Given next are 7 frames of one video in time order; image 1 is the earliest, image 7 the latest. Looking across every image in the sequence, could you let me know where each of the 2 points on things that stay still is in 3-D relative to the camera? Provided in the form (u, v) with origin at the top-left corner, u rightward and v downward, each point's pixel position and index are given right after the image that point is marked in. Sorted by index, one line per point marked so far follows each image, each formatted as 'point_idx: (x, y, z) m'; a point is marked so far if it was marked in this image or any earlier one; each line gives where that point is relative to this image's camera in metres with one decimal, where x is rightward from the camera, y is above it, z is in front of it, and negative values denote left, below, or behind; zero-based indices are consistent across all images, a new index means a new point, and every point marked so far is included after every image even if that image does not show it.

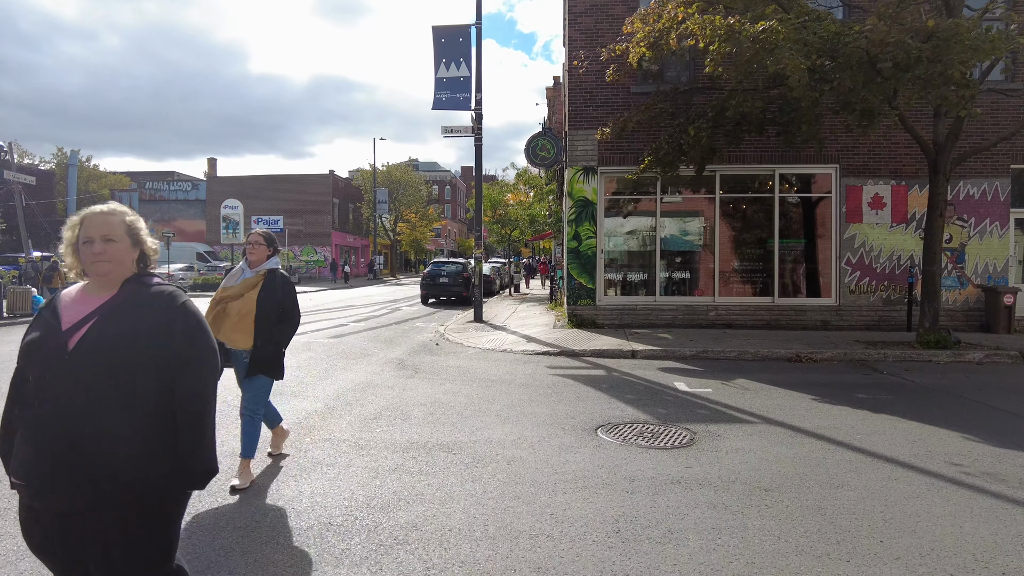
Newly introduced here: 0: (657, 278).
0: (+3.0, +0.2, +13.9) m
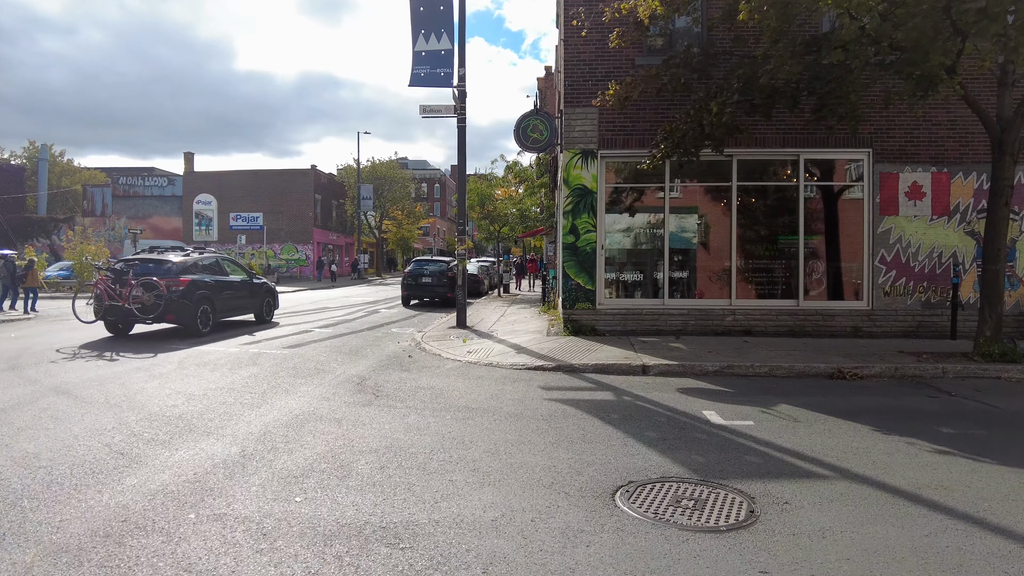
0: (+2.8, +0.2, +12.2) m
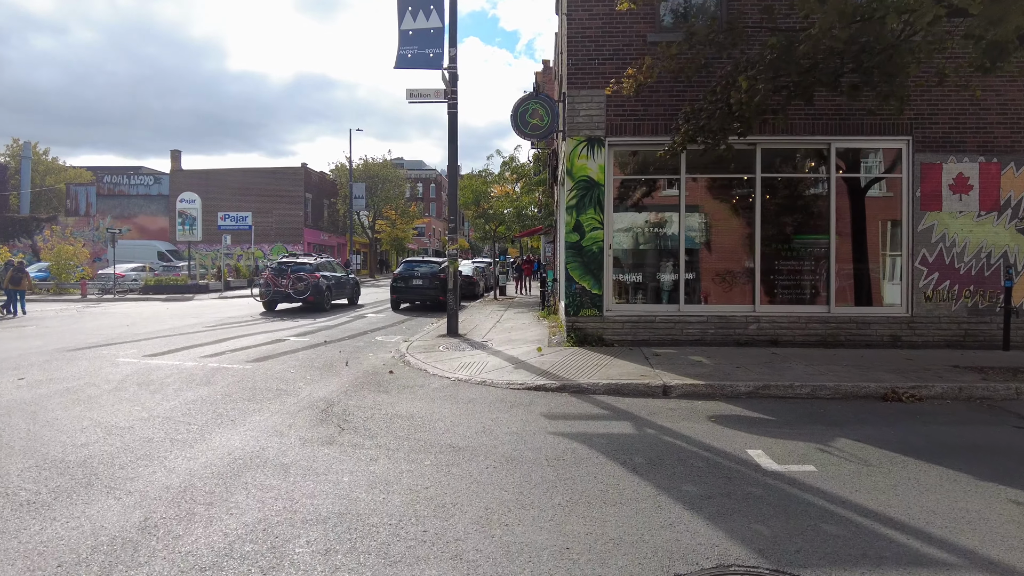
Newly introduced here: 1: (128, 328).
0: (+2.7, +0.1, +10.9) m
1: (-8.2, -0.8, +14.1) m
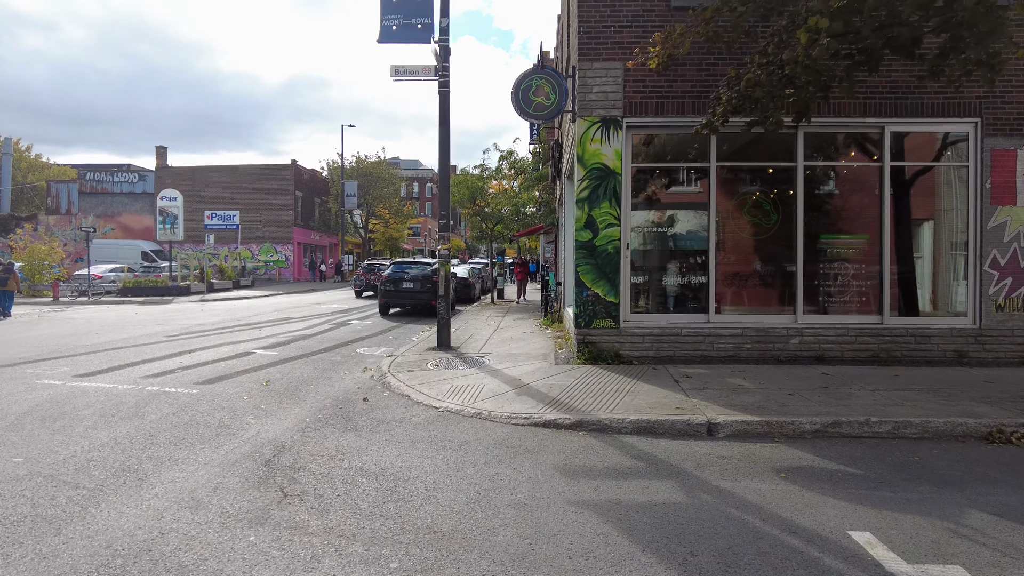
0: (+2.7, 0.0, +9.3) m
1: (-8.2, -0.9, +12.5) m
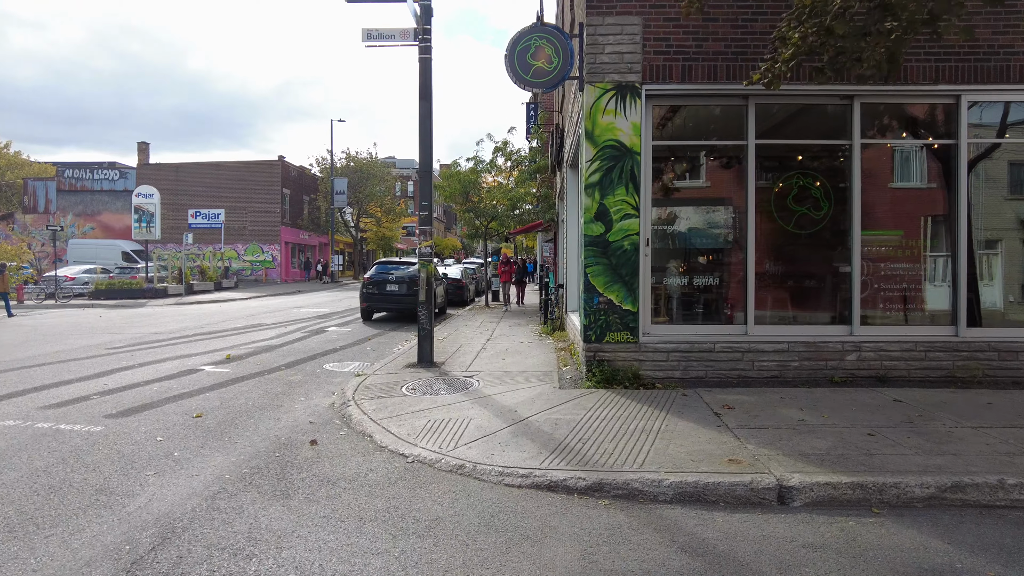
0: (+2.6, -0.1, +7.7) m
1: (-8.3, -1.0, +10.8) m
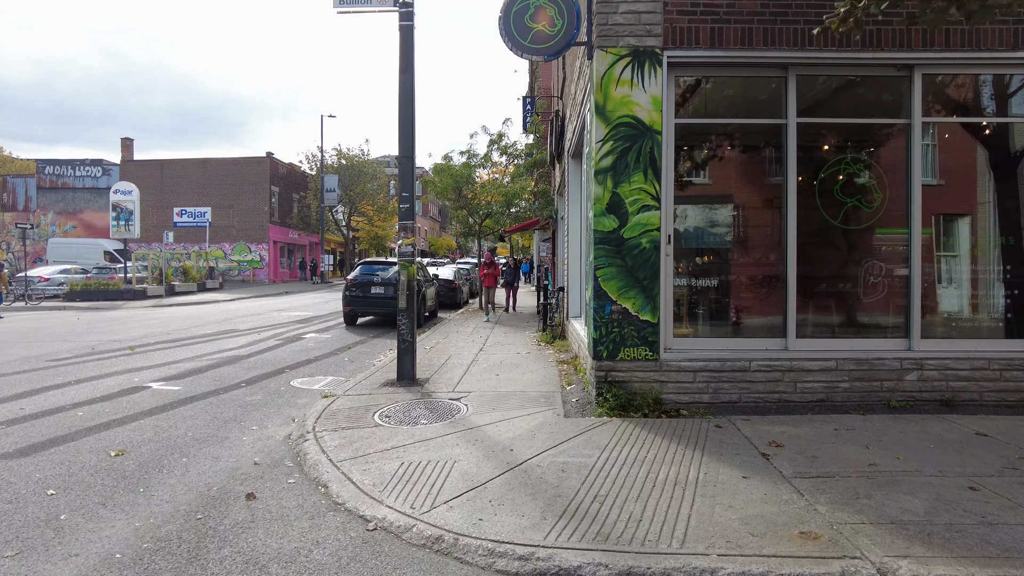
0: (+2.6, -0.1, +6.4) m
1: (-8.3, -1.1, +9.5) m
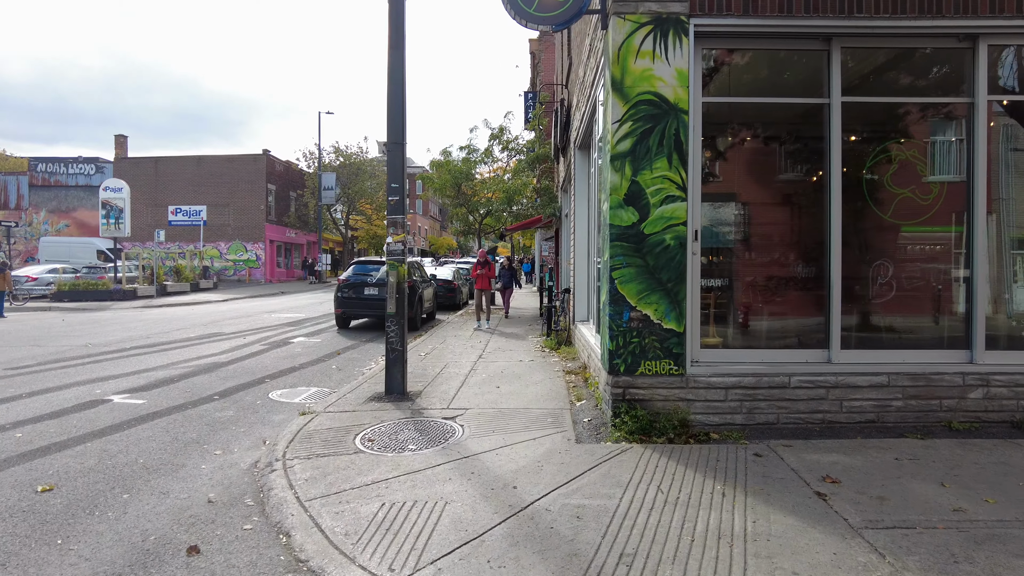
0: (+2.6, -0.2, +5.6) m
1: (-8.3, -1.1, +8.7) m
